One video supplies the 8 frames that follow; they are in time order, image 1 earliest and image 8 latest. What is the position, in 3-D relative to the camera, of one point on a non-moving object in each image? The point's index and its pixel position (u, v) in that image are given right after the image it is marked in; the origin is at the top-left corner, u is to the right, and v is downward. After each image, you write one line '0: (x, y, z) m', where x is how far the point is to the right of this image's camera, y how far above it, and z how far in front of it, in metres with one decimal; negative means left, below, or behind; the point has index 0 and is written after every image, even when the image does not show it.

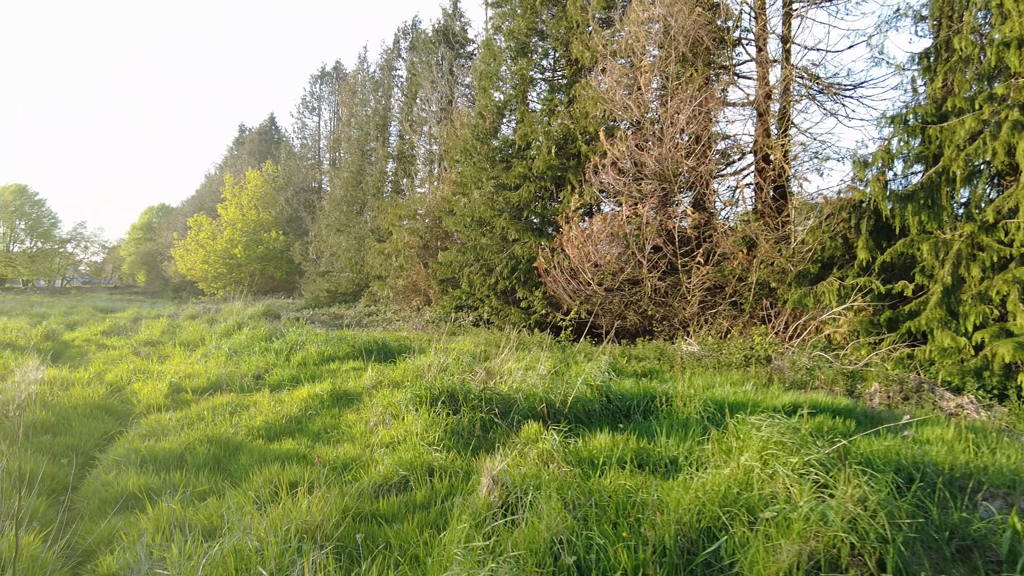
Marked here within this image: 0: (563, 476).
0: (+0.2, -0.7, +2.6) m
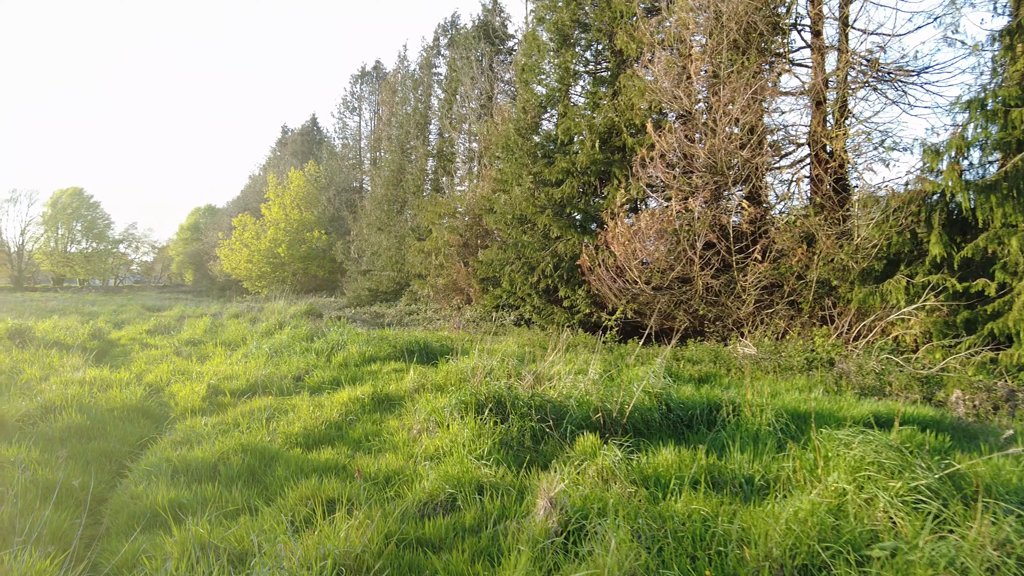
0: (+0.4, -0.7, +2.3) m
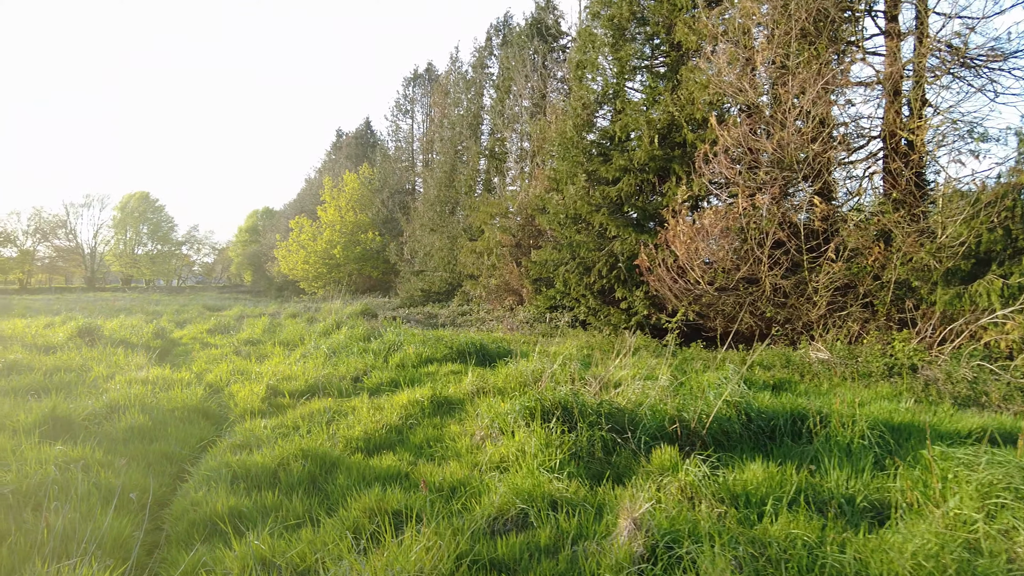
0: (+0.7, -0.7, +2.1) m
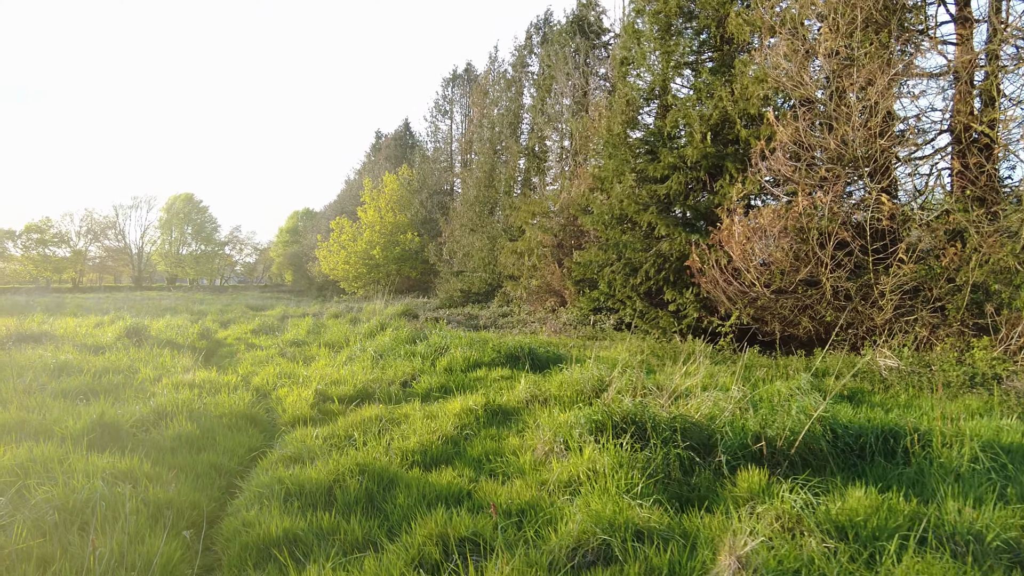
0: (+0.9, -0.8, +1.8) m
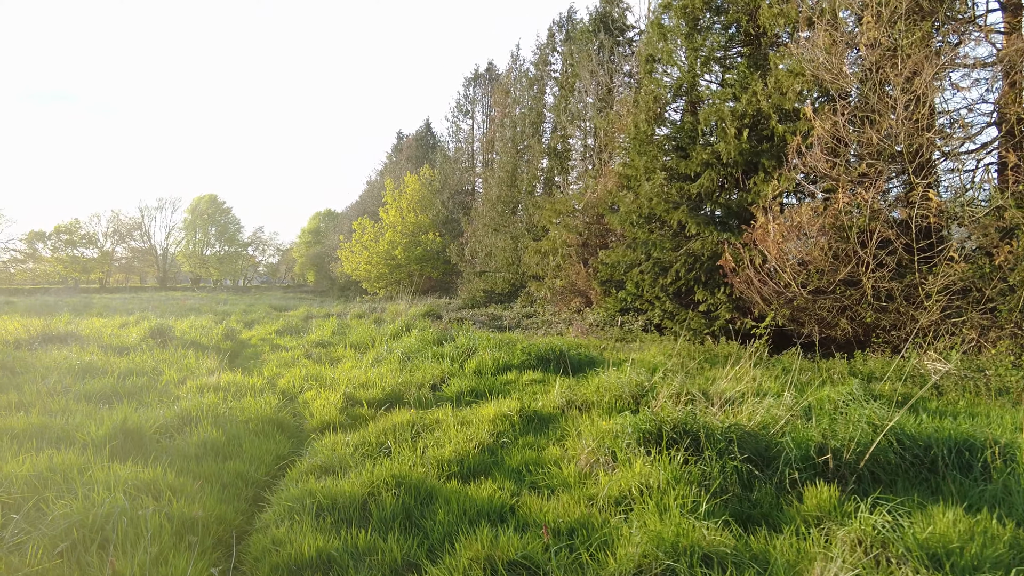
0: (+1.0, -0.8, +1.6) m
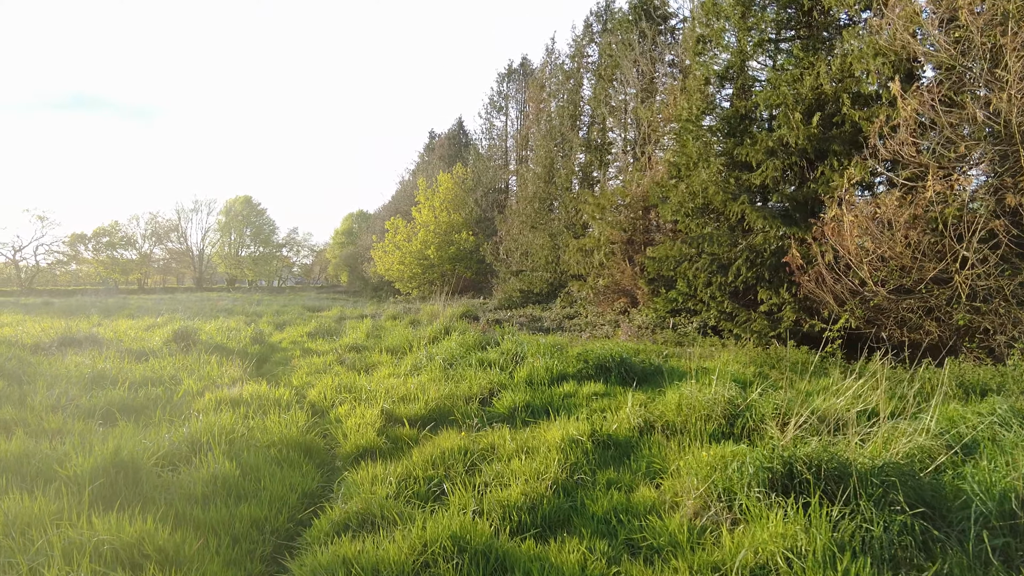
0: (+1.3, -0.7, +0.9) m
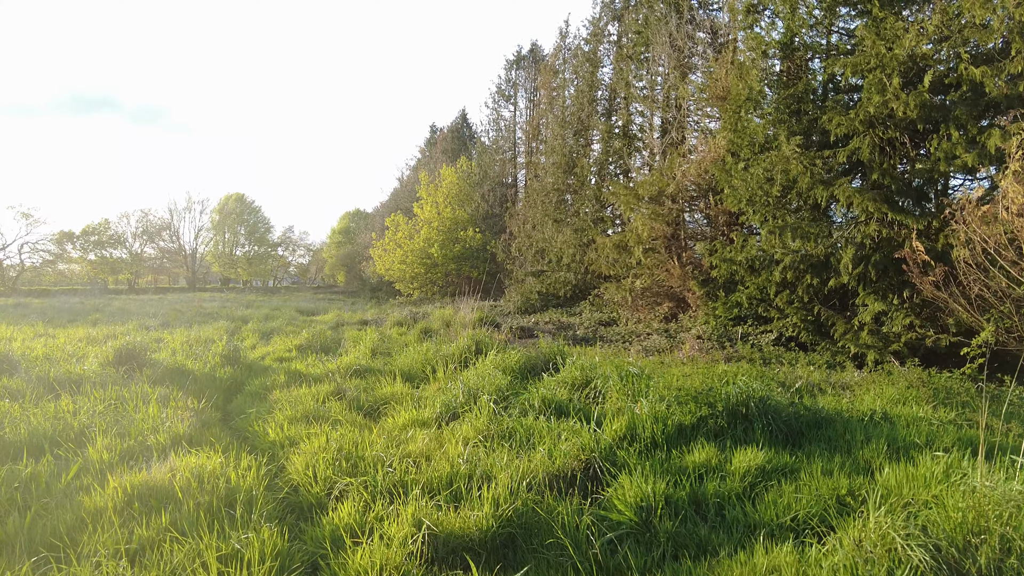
0: (+1.7, -0.8, -0.8) m
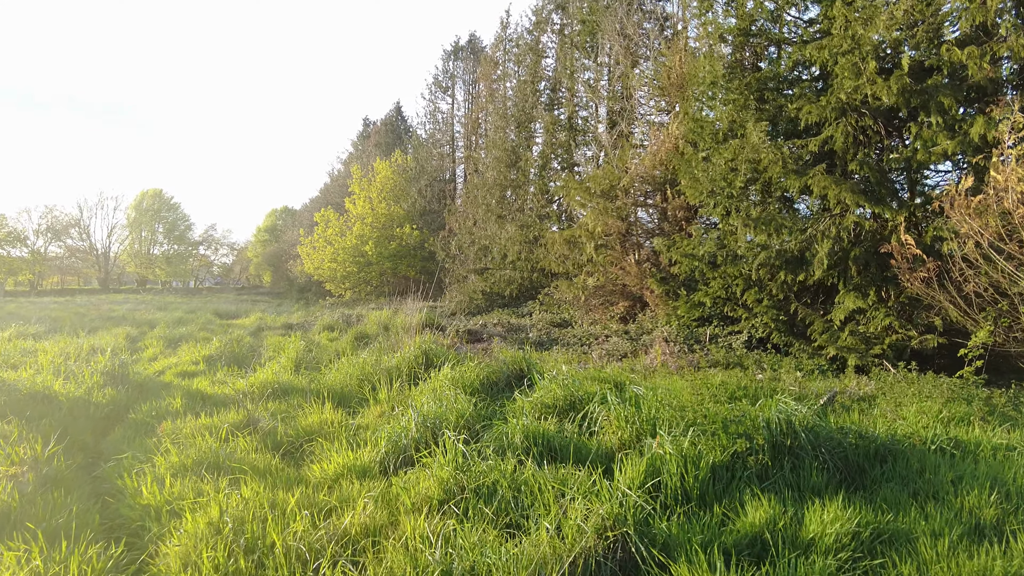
0: (+2.1, -0.8, -1.5) m
